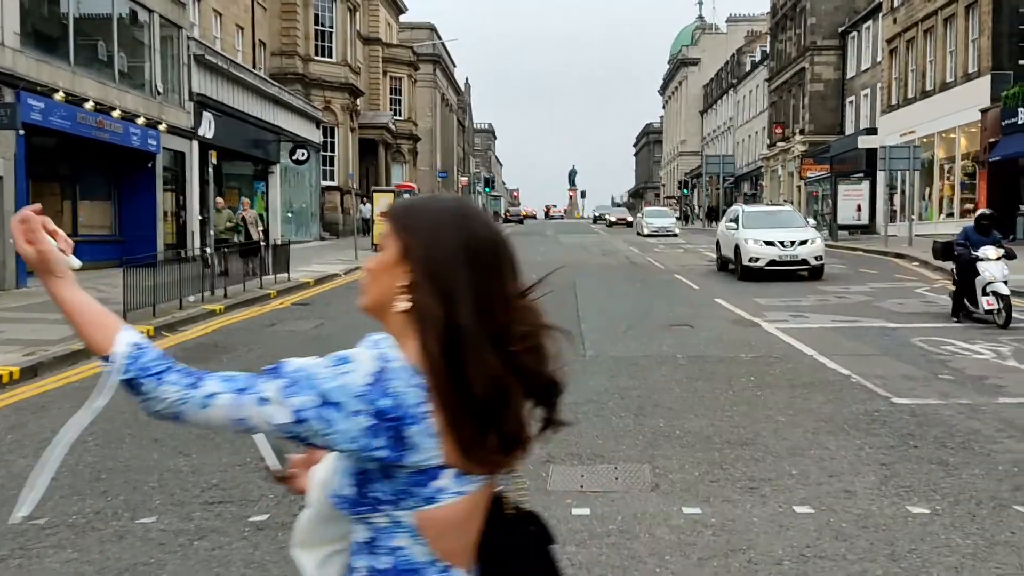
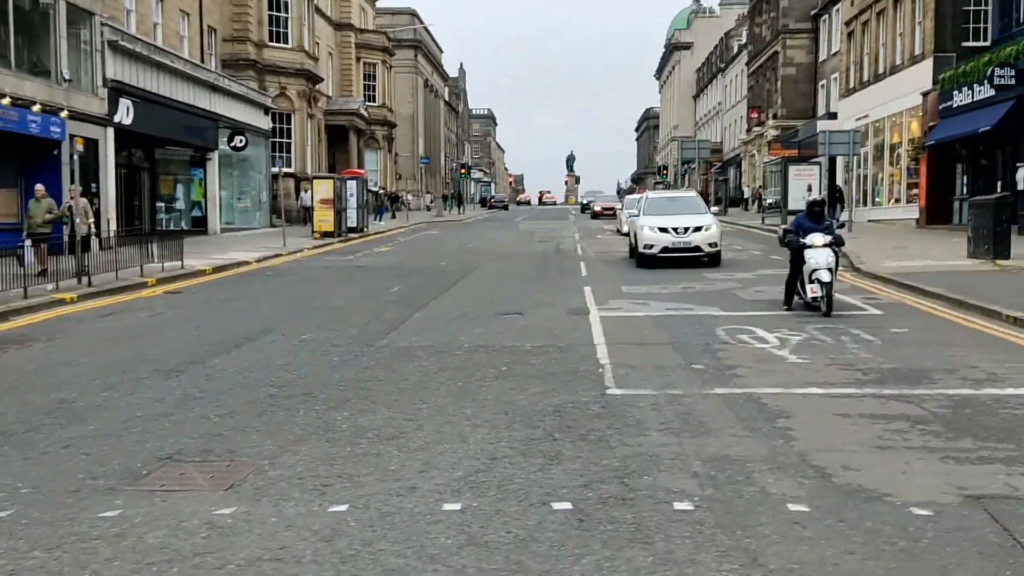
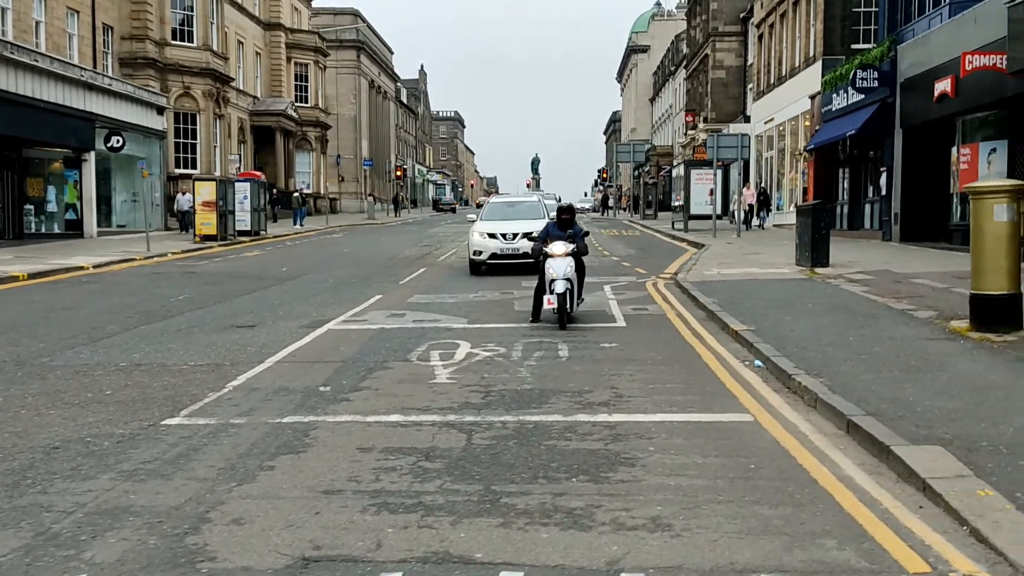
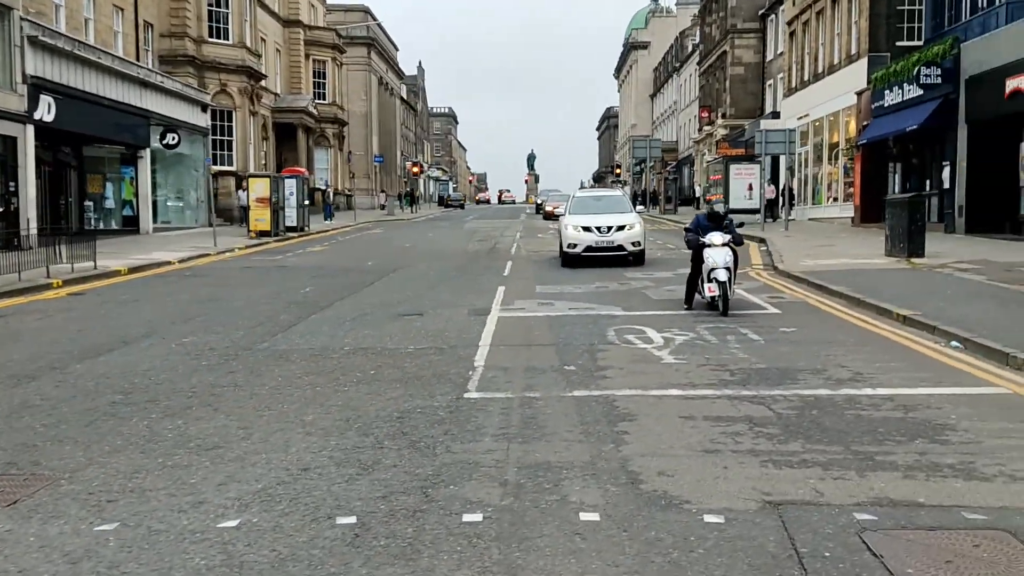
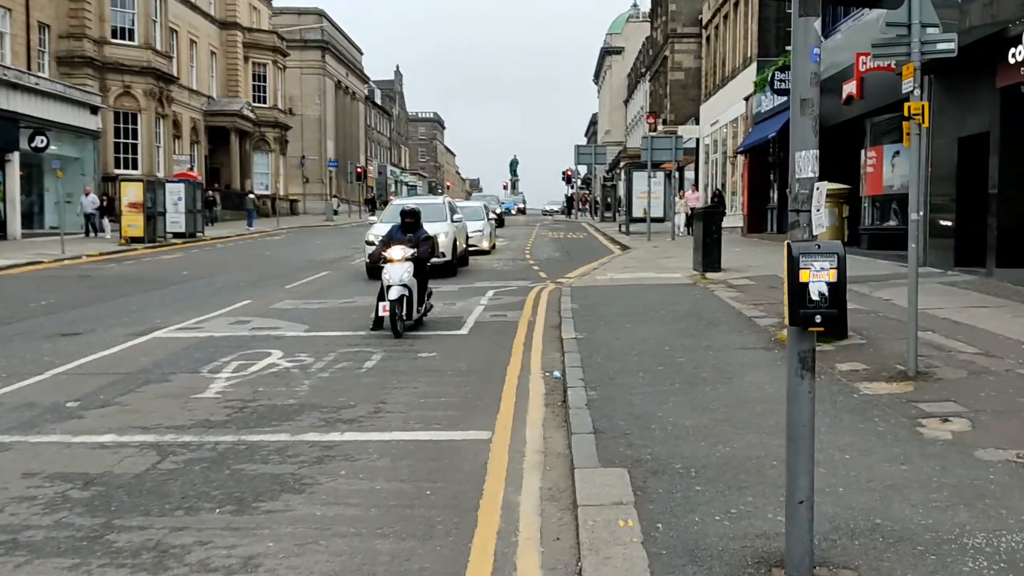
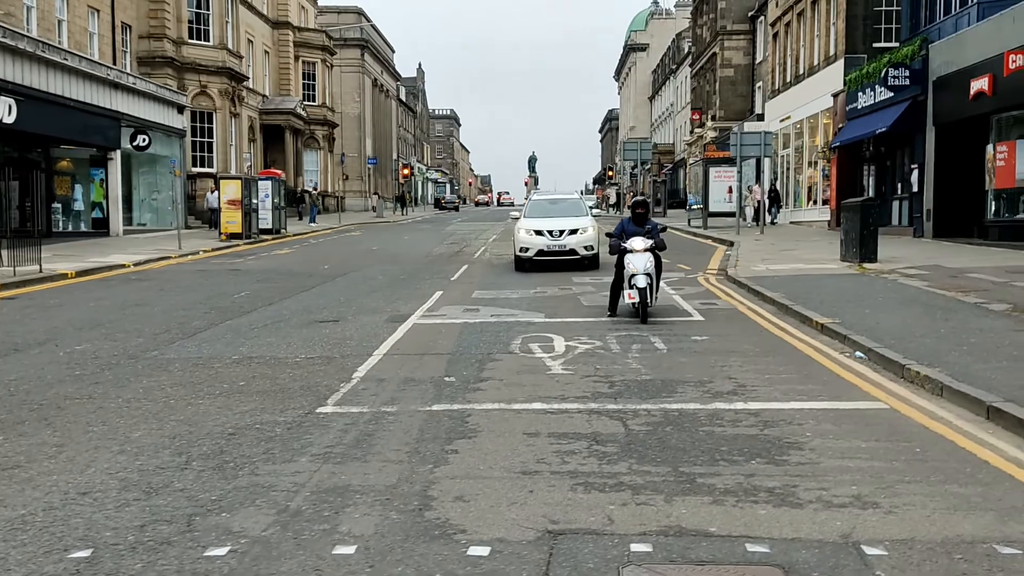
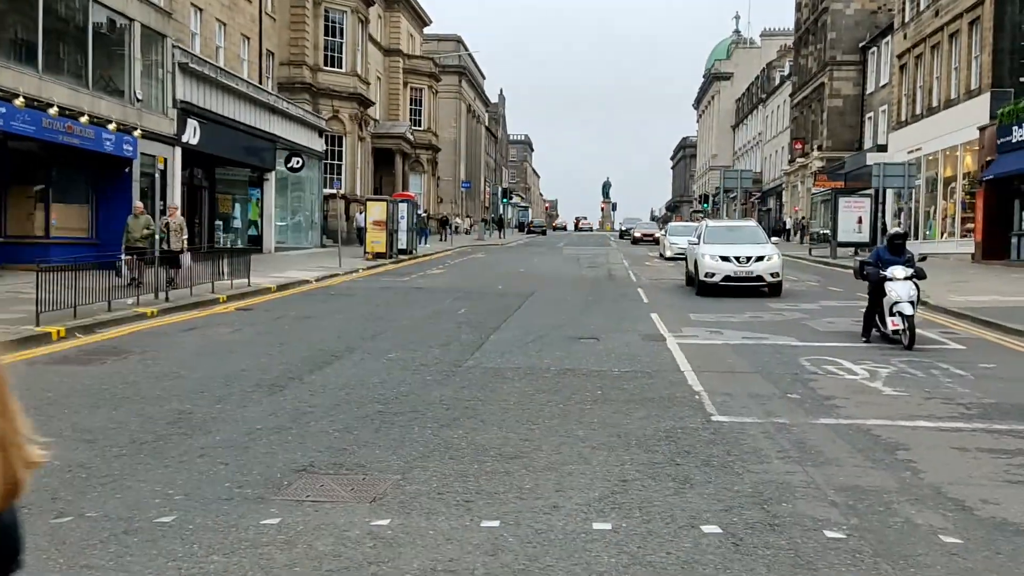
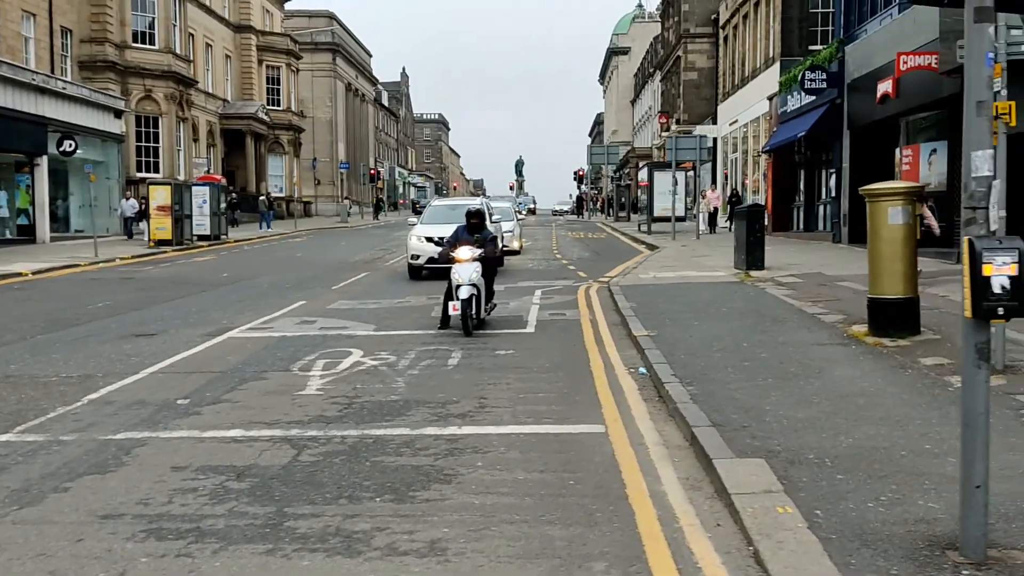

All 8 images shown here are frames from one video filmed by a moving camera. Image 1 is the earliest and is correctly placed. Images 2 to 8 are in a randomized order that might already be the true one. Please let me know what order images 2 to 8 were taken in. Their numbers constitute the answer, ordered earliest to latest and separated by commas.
7, 2, 4, 6, 3, 8, 5
